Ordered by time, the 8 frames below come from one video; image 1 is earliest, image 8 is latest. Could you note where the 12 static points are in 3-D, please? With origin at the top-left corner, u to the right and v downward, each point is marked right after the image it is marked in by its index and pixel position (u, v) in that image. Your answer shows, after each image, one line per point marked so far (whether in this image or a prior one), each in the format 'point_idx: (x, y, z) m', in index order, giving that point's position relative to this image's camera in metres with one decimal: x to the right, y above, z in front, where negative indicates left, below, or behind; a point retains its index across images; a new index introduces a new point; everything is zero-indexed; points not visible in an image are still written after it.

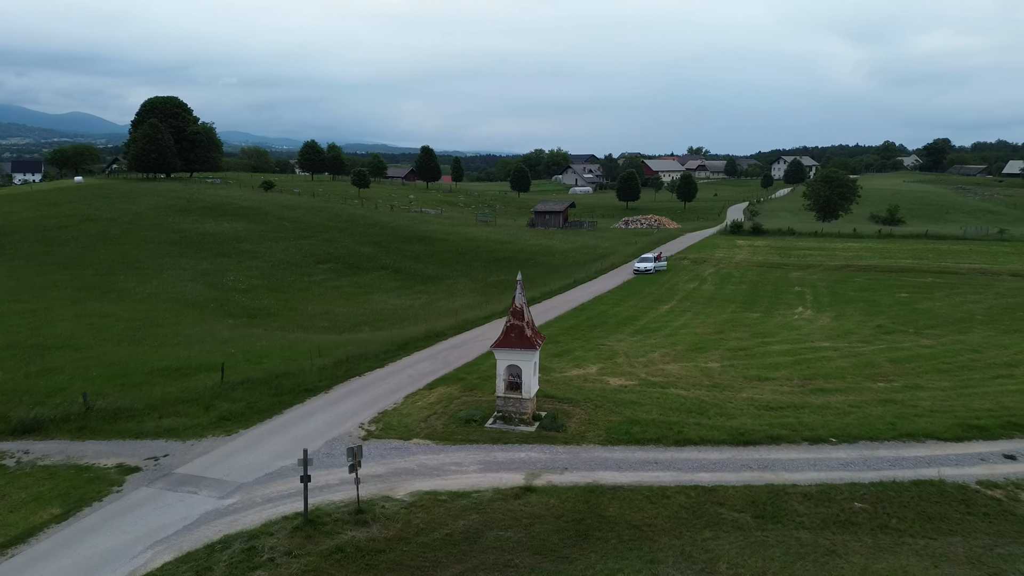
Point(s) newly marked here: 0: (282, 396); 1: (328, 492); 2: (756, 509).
0: (-5.8, -2.8, +18.8) m
1: (-3.2, -3.7, +13.2) m
2: (+4.3, -3.9, +12.7) m
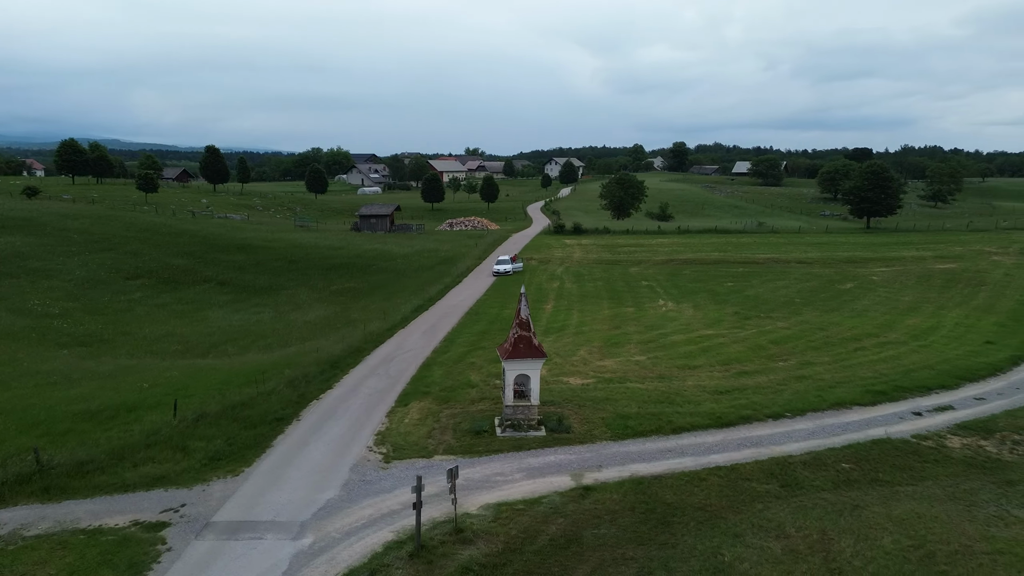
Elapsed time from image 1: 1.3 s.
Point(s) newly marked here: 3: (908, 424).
0: (-6.1, -3.3, +17.6) m
1: (-1.9, -4.1, +13.0) m
2: (+5.5, -4.0, +14.8) m
3: (+9.9, -3.4, +18.1) m
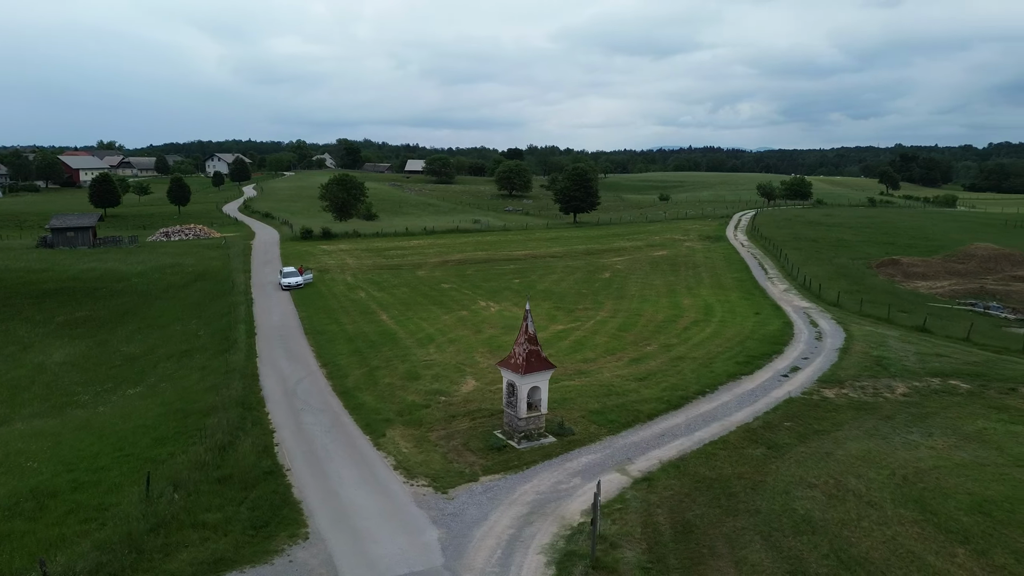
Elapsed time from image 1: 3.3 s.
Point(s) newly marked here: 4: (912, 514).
0: (-5.4, -4.2, +15.7) m
1: (+0.4, -4.6, +13.4) m
2: (+6.2, -3.9, +18.1) m
3: (+8.7, -3.1, +23.0) m
4: (+8.2, -4.6, +14.7) m
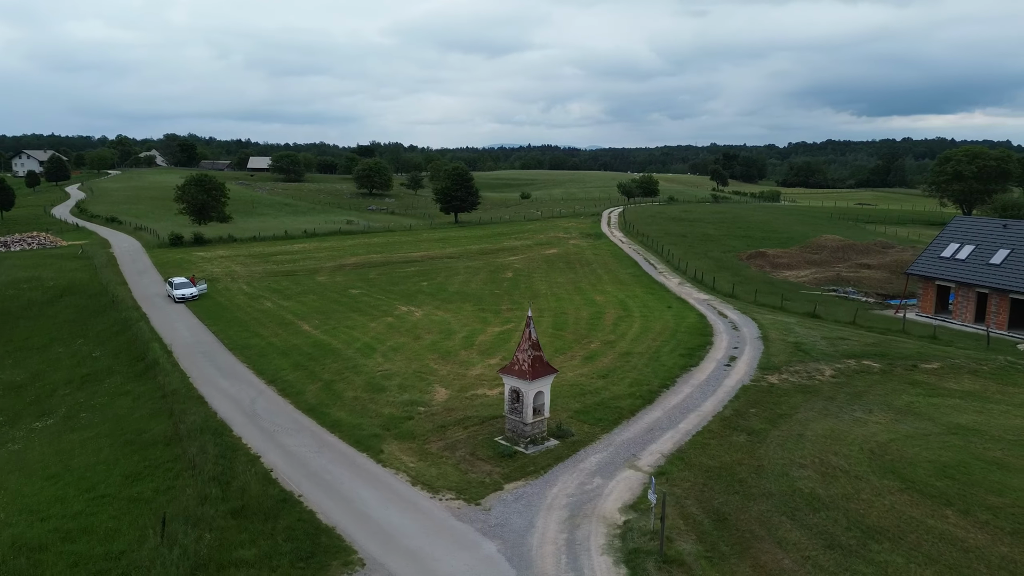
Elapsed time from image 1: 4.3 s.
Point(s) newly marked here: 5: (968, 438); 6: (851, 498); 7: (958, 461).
0: (-4.7, -4.6, +14.8) m
1: (+1.5, -4.8, +13.8) m
2: (+6.2, -3.9, +19.6) m
3: (+7.6, -2.9, +24.8) m
4: (+8.8, -4.5, +16.6) m
5: (+12.4, -4.1, +19.7) m
6: (+7.3, -4.5, +15.8) m
7: (+11.1, -4.3, +18.1) m
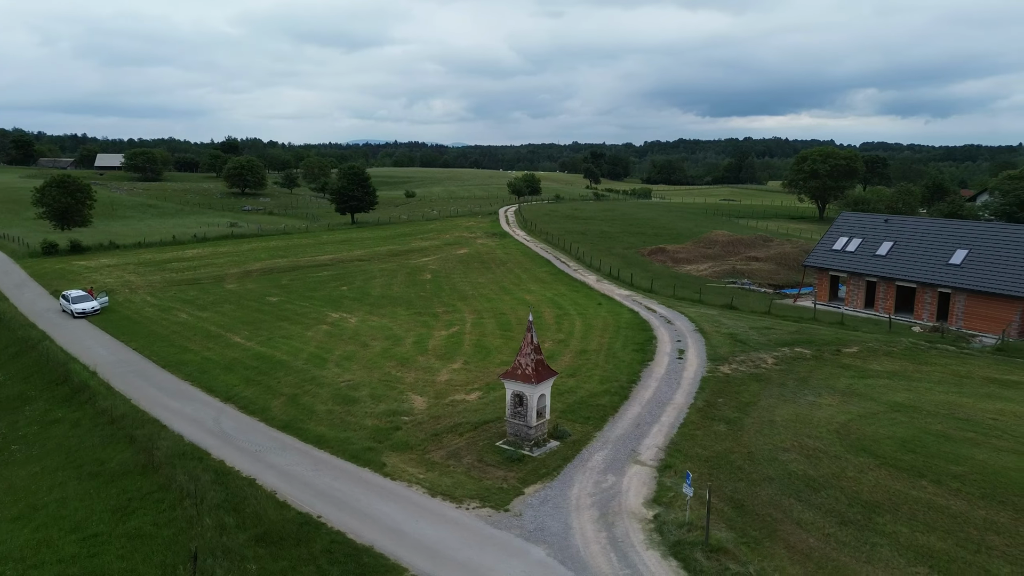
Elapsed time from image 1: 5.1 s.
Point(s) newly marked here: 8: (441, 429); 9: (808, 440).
0: (-3.9, -4.9, +14.2) m
1: (+2.3, -4.9, +14.2) m
2: (+5.9, -3.8, +20.8) m
3: (+6.4, -2.8, +26.2) m
4: (+9.0, -4.3, +18.3) m
5: (+12.0, -3.8, +21.9) m
6: (+7.7, -4.5, +17.2) m
7: (+11.0, -4.1, +20.1) m
8: (-2.0, -3.9, +20.0) m
9: (+8.0, -4.1, +19.7) m
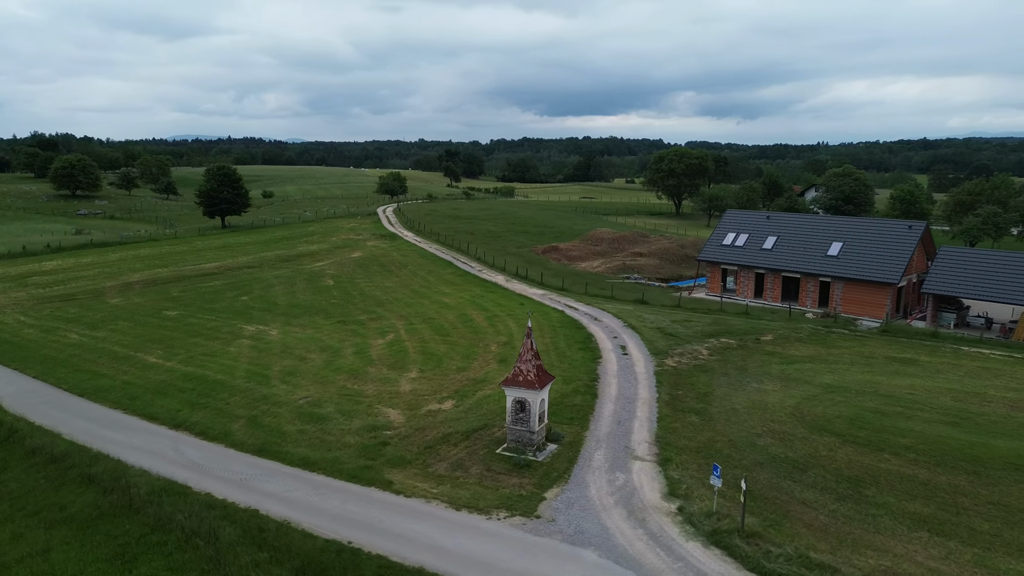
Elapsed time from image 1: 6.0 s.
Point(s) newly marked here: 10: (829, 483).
0: (-3.0, -5.2, +13.7) m
1: (+3.2, -5.0, +14.9) m
2: (+5.4, -3.8, +22.0) m
3: (+4.8, -2.8, +27.4) m
4: (+8.9, -4.2, +20.2) m
5: (+11.1, -3.6, +24.3) m
6: (+7.9, -4.4, +18.8) m
7: (+10.5, -3.9, +22.4) m
8: (-2.2, -4.1, +19.7) m
9: (+7.6, -4.0, +21.3) m
10: (+7.5, -4.6, +17.3) m
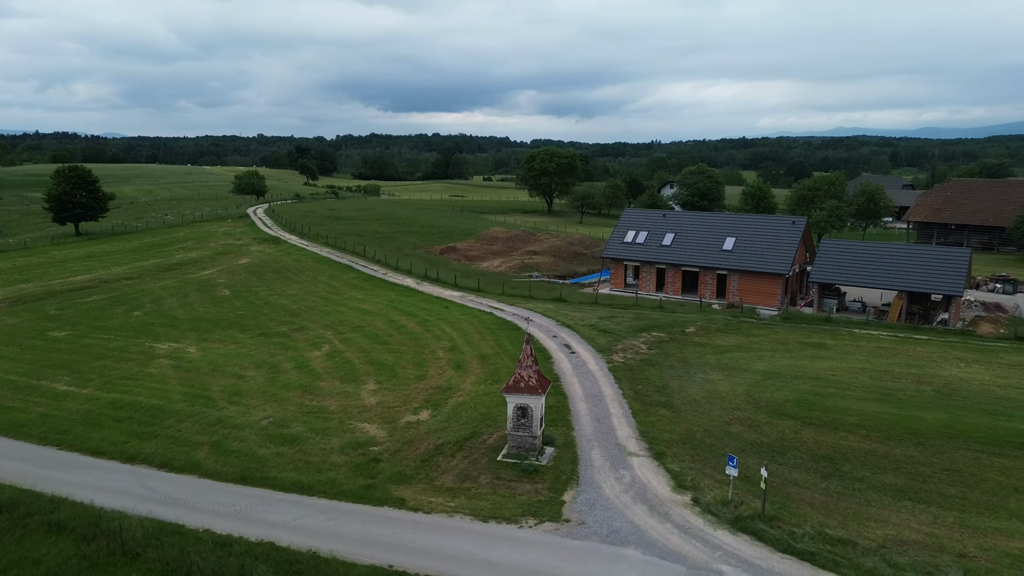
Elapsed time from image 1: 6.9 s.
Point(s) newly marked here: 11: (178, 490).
0: (-1.9, -5.5, +13.3) m
1: (+3.9, -5.0, +15.7) m
2: (+4.6, -3.8, +23.1) m
3: (+3.0, -2.8, +28.2) m
4: (+8.5, -4.1, +21.9) m
5: (+9.8, -3.4, +26.4) m
6: (+7.7, -4.3, +20.4) m
7: (+9.6, -3.7, +24.4) m
8: (-2.3, -4.4, +19.3) m
9: (+7.0, -3.9, +22.8) m
10: (+7.7, -4.5, +18.8) m
11: (-8.3, -5.0, +17.8) m
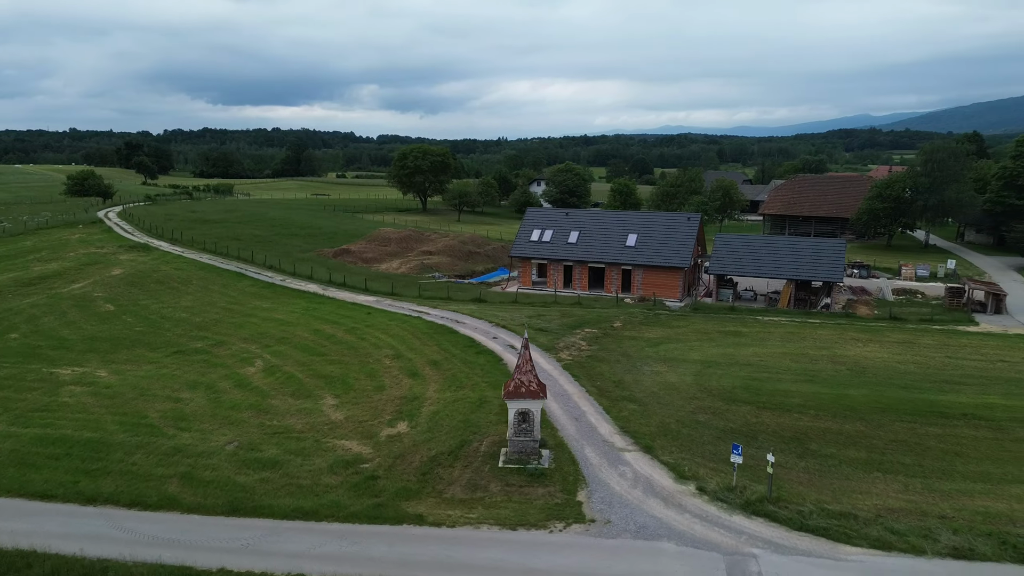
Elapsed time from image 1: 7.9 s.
0: (-0.8, -5.7, +13.1) m
1: (+4.4, -5.1, +16.6) m
2: (+3.7, -3.8, +24.0) m
3: (+1.1, -2.8, +28.7) m
4: (+7.7, -3.9, +23.6) m
5: (+8.1, -3.1, +28.3) m
6: (+7.3, -4.1, +22.0) m
7: (+8.3, -3.5, +26.2) m
8: (-2.4, -4.6, +19.0) m
9: (+6.0, -3.8, +24.2) m
10: (+7.5, -4.4, +20.4) m
11: (-7.9, -5.5, +16.4) m
